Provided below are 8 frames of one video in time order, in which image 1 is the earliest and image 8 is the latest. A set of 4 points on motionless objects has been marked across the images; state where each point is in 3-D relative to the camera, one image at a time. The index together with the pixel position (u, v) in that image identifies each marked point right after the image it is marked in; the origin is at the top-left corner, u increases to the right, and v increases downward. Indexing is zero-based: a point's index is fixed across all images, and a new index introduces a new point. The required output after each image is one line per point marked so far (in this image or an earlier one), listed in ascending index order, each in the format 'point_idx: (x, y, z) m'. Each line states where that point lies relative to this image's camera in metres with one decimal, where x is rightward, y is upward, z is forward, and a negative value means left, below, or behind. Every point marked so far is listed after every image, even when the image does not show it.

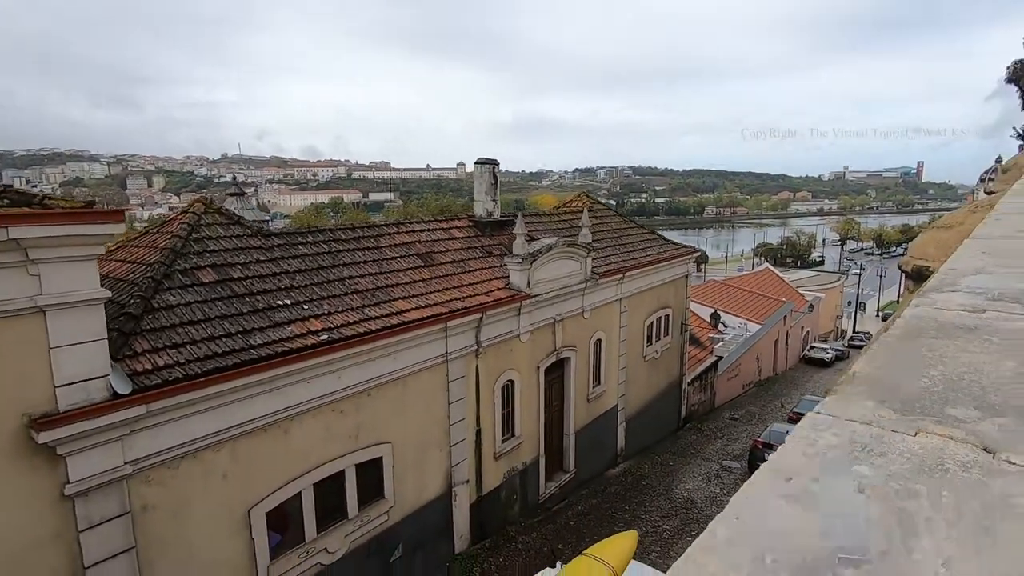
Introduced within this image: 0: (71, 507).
0: (-3.7, -1.8, +4.4) m
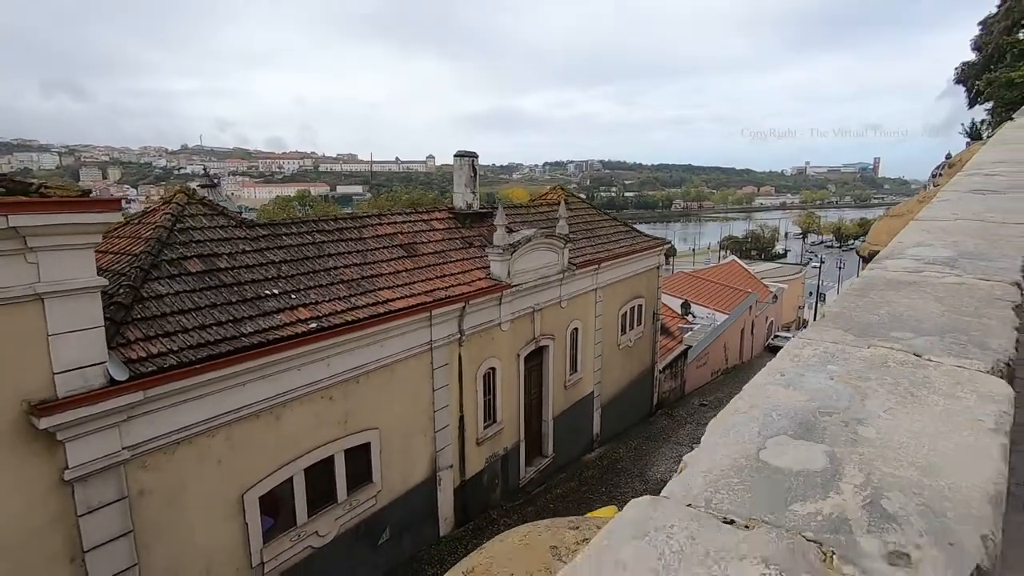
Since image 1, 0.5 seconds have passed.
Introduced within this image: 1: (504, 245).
0: (-3.7, -1.7, +4.5) m
1: (-0.1, +0.7, +9.5) m
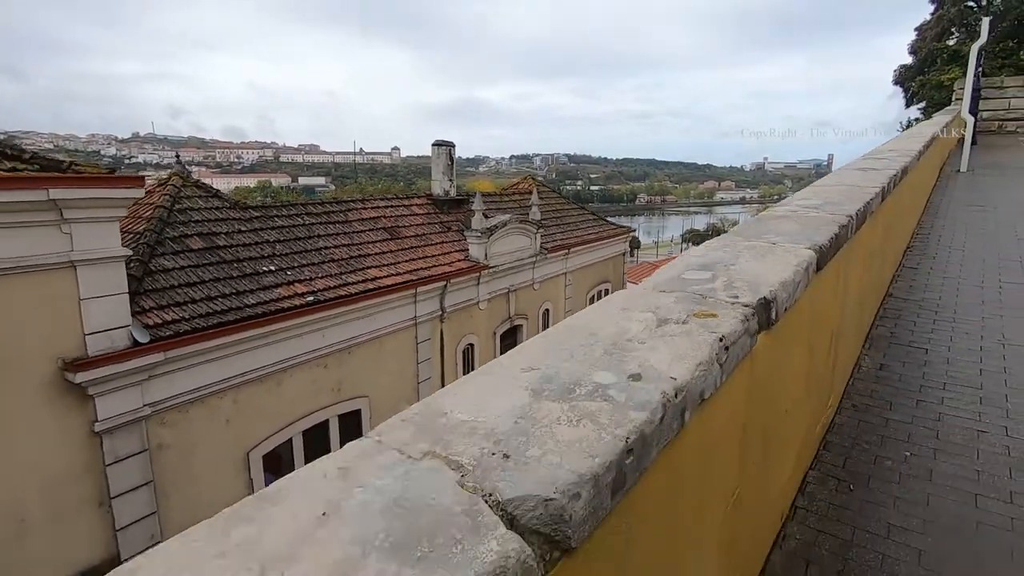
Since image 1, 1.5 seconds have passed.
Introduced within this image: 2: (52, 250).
0: (-3.8, -1.4, +4.9) m
1: (-0.6, +1.1, +10.1) m
2: (-3.9, +0.3, +4.5) m
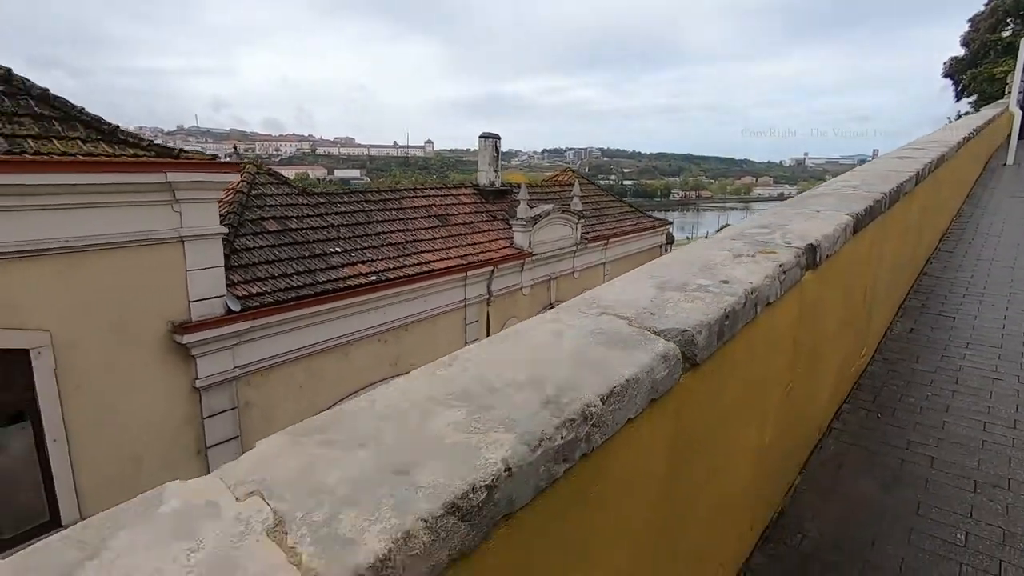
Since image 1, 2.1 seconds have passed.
0: (-3.3, -1.2, +5.6) m
1: (+0.3, +1.4, +10.5) m
2: (-3.3, +0.6, +5.2) m
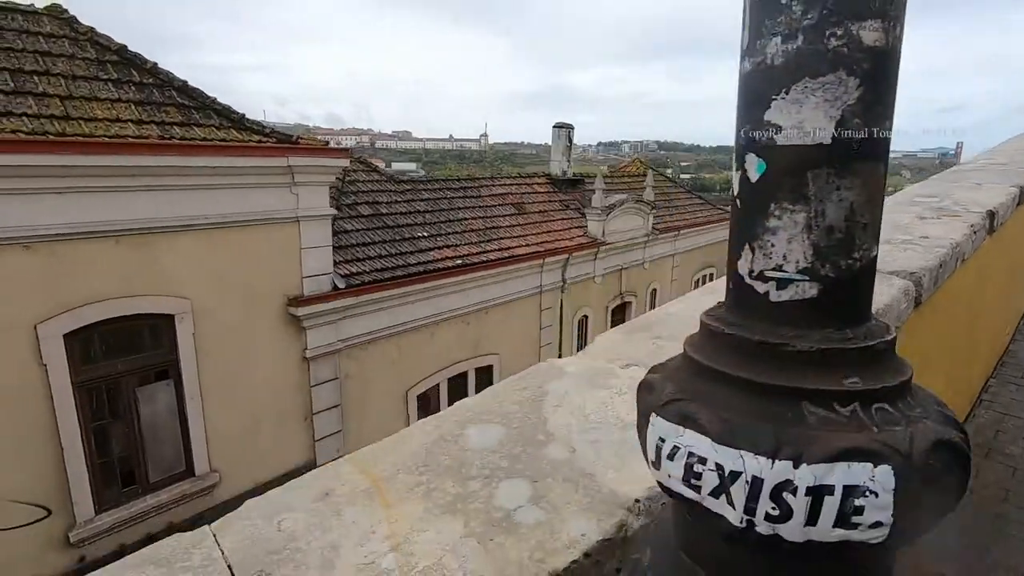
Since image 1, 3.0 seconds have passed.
0: (-2.3, -0.9, +6.1) m
1: (+1.8, +1.6, +10.6) m
2: (-2.4, +0.8, +5.6) m
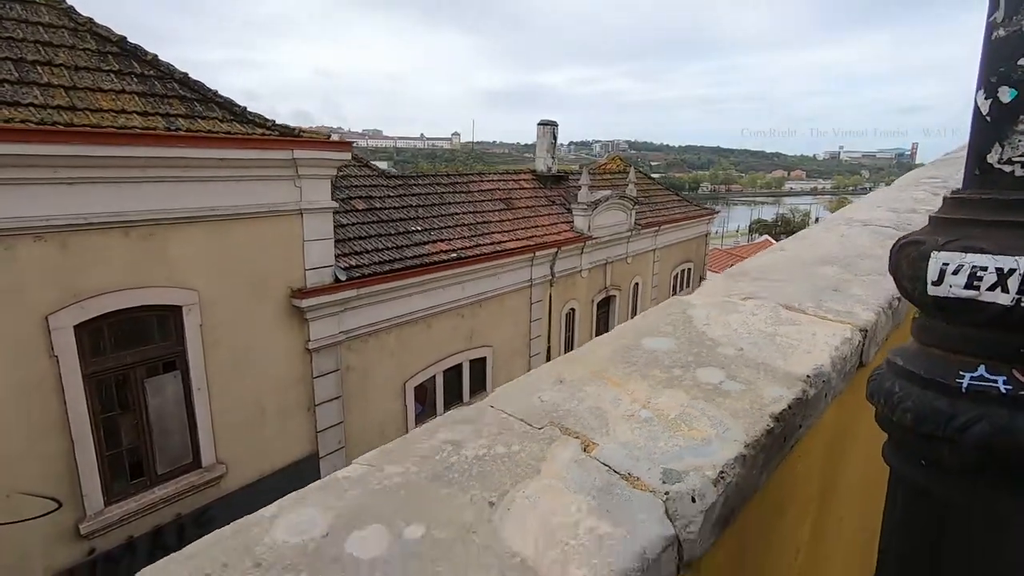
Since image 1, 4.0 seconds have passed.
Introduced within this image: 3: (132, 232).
0: (-2.3, -0.8, +6.1) m
1: (+1.5, +1.7, +10.8) m
2: (-2.3, +0.9, +5.6) m
3: (-3.3, +0.5, +4.6) m
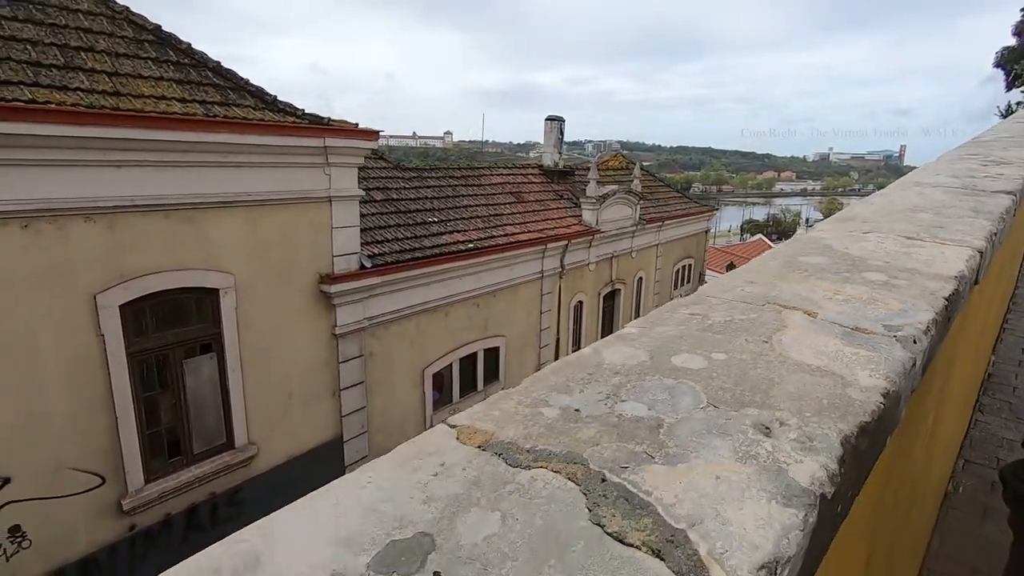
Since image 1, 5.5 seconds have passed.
0: (-2.1, -0.7, +6.2) m
1: (+1.7, +1.9, +11.0) m
2: (-2.1, +1.1, +5.8) m
3: (-3.0, +0.6, +4.7) m
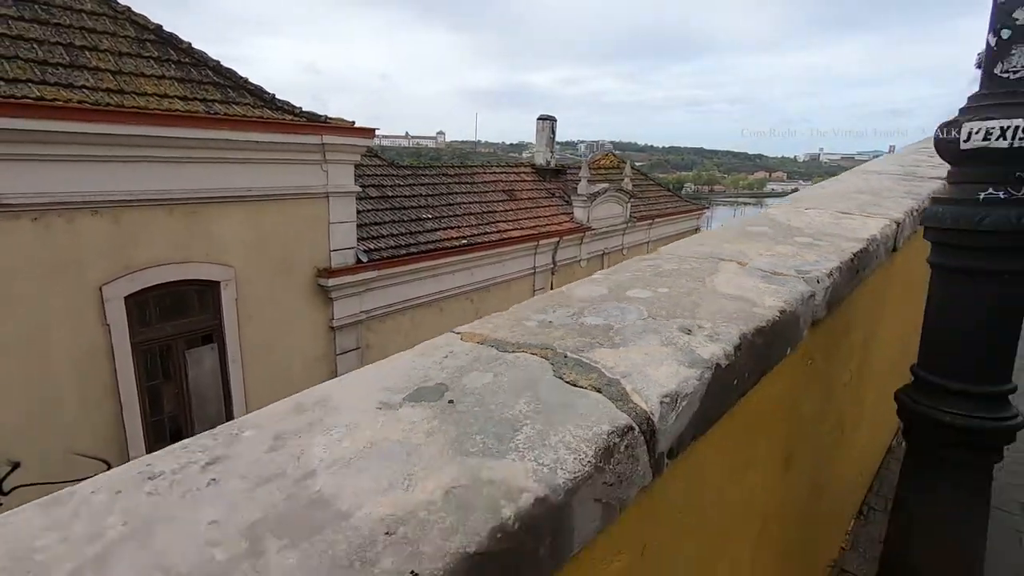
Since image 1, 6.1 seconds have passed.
0: (-2.1, -0.6, +6.4) m
1: (+1.6, +1.9, +11.2) m
2: (-2.2, +1.2, +5.9) m
3: (-3.0, +0.7, +4.9) m
